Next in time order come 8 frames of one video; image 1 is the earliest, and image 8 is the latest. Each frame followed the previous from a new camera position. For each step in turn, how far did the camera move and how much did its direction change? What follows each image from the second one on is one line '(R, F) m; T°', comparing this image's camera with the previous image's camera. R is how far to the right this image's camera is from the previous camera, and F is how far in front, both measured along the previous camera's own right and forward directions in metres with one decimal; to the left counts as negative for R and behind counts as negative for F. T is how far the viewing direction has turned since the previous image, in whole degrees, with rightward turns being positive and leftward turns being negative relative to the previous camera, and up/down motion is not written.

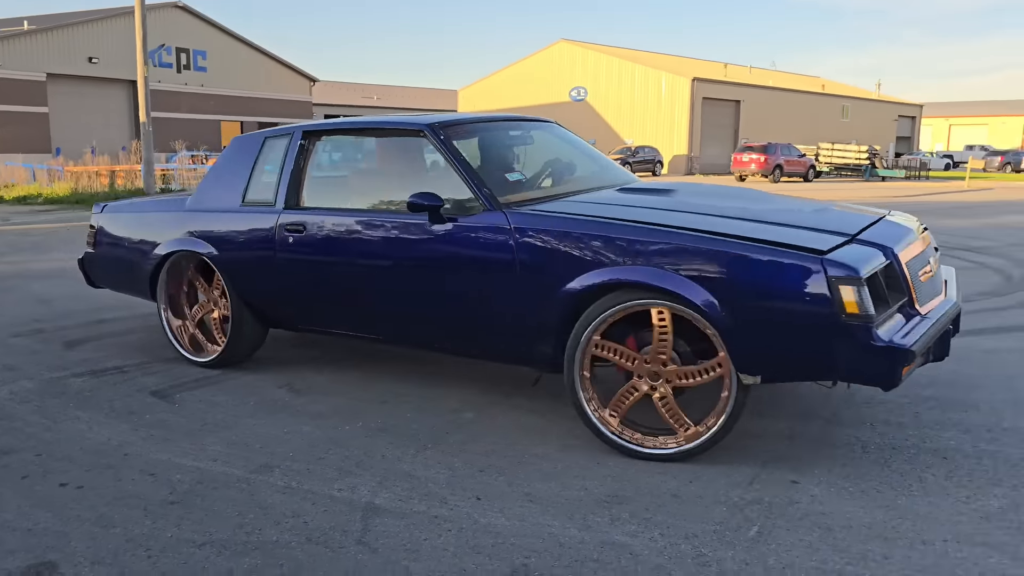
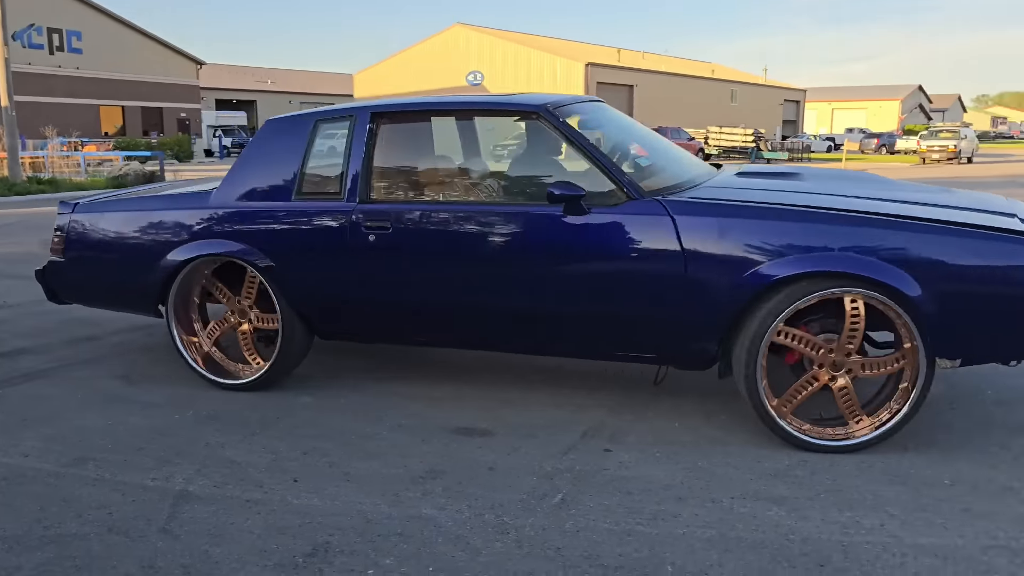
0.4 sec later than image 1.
(+0.4, -0.1) m; +6°
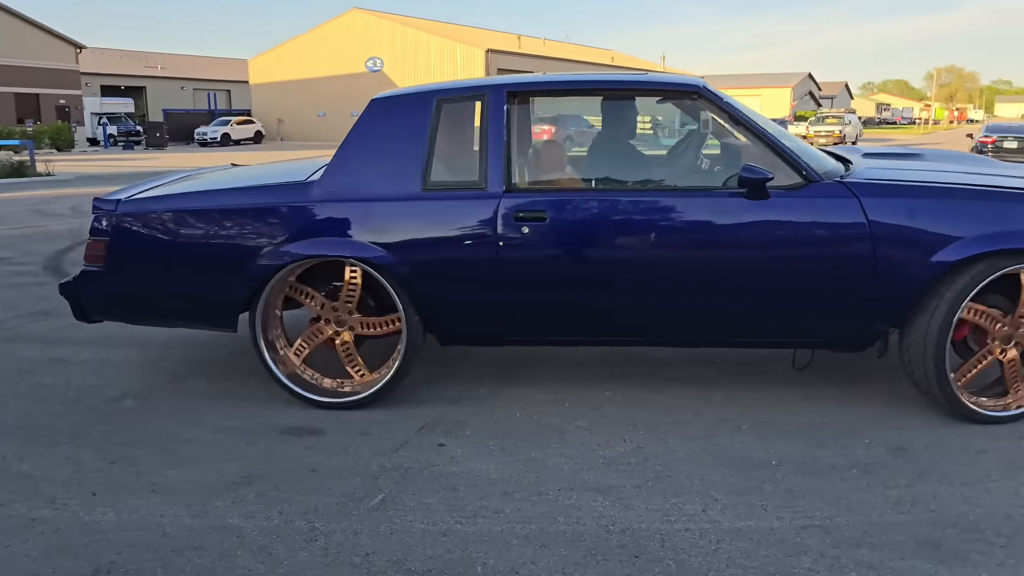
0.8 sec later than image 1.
(+0.4, +0.1) m; +6°
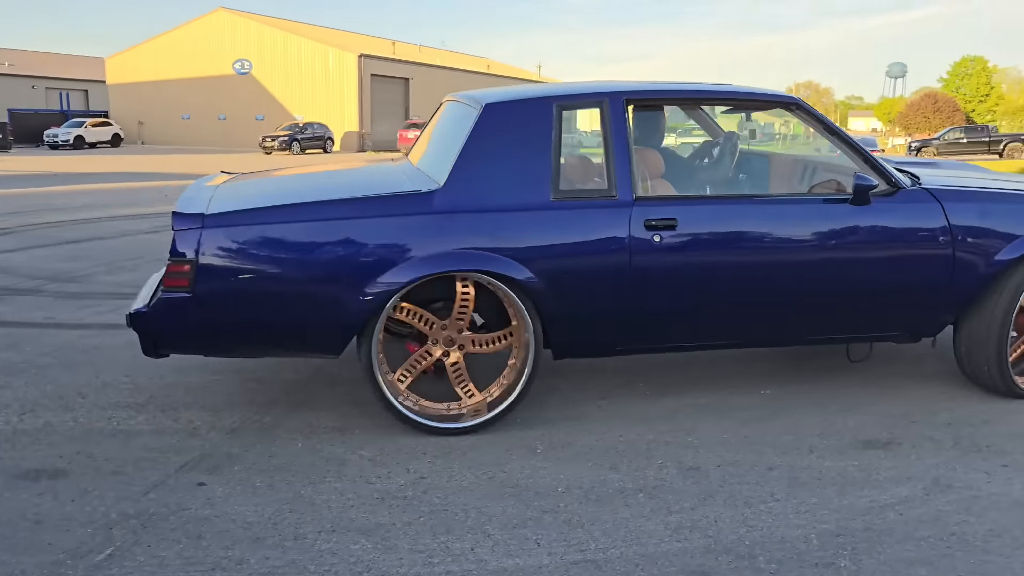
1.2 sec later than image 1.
(+0.5, +0.2) m; +8°
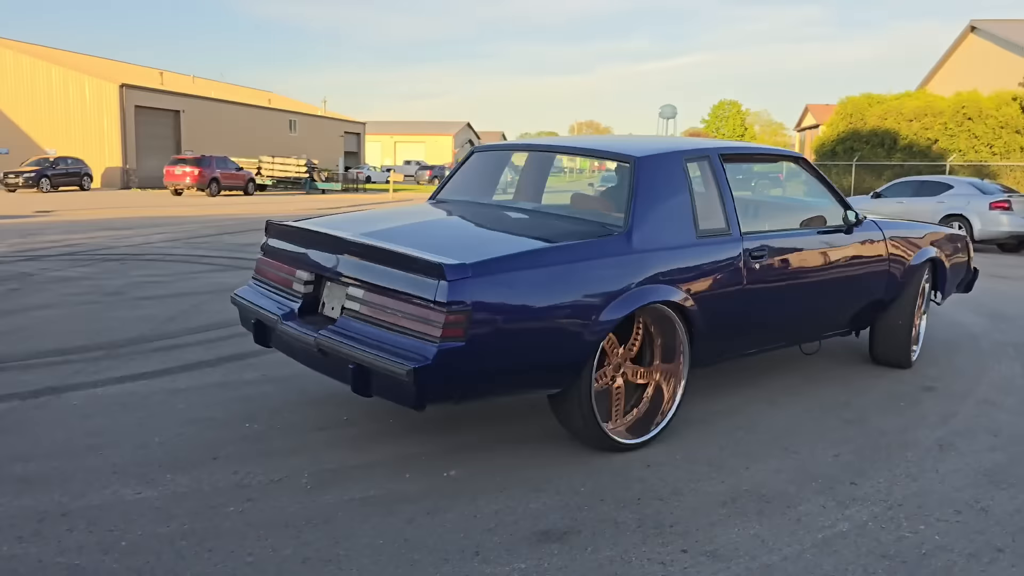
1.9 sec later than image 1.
(+0.7, +0.6) m; +13°
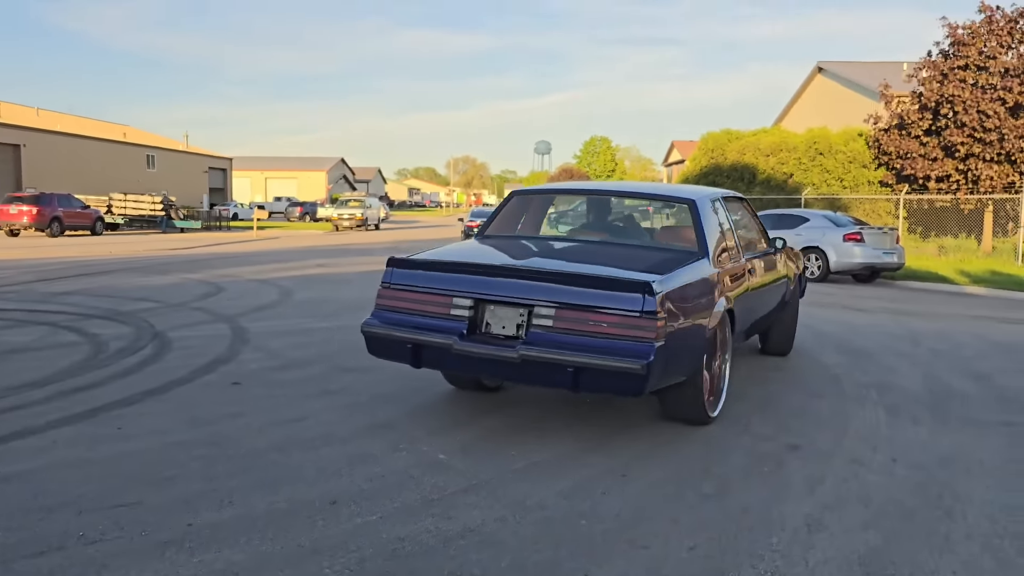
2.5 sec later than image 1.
(+0.4, +0.8) m; +8°
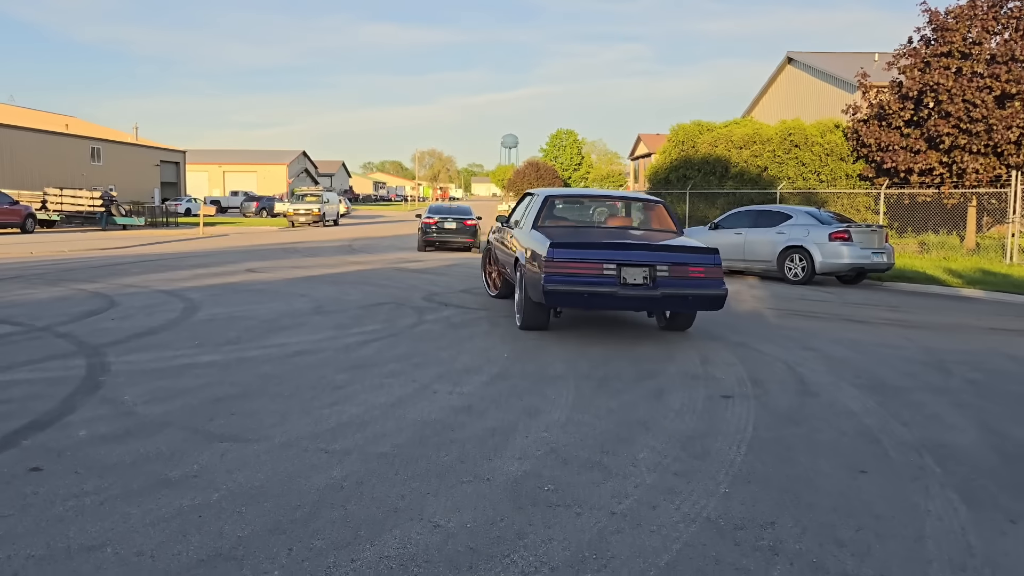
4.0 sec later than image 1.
(+0.2, +1.8) m; +2°
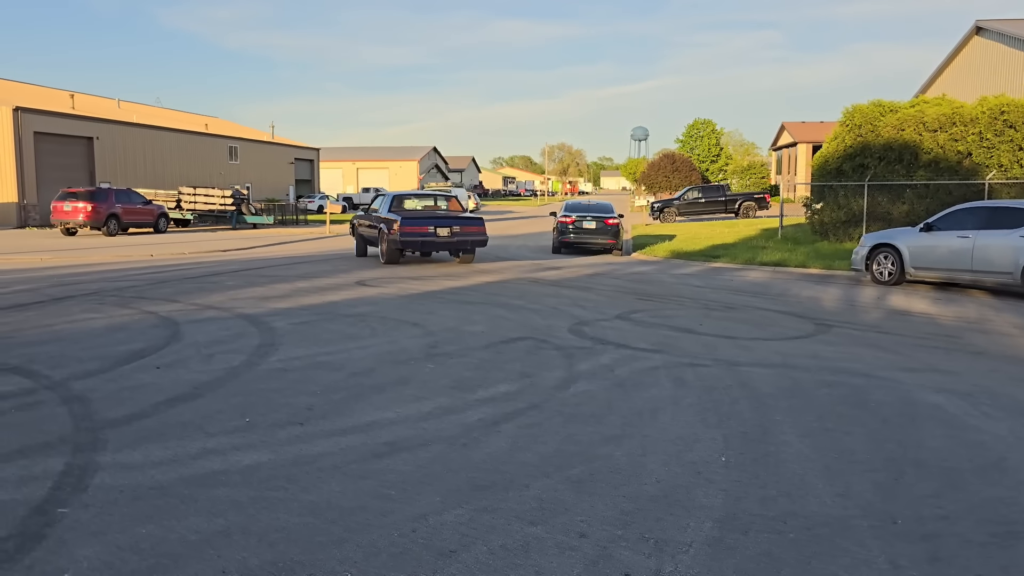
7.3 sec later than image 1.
(-0.5, +2.9) m; -9°
